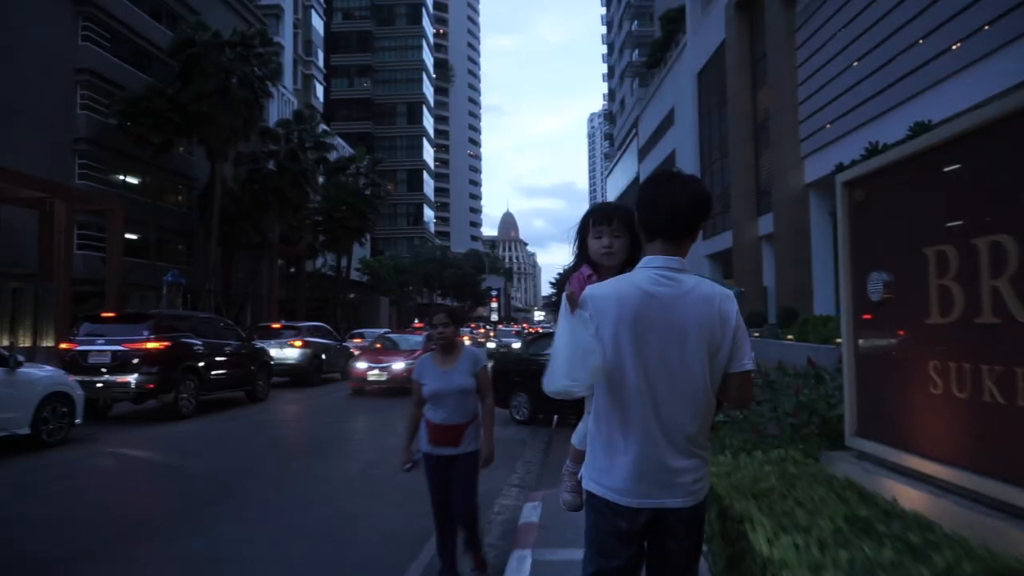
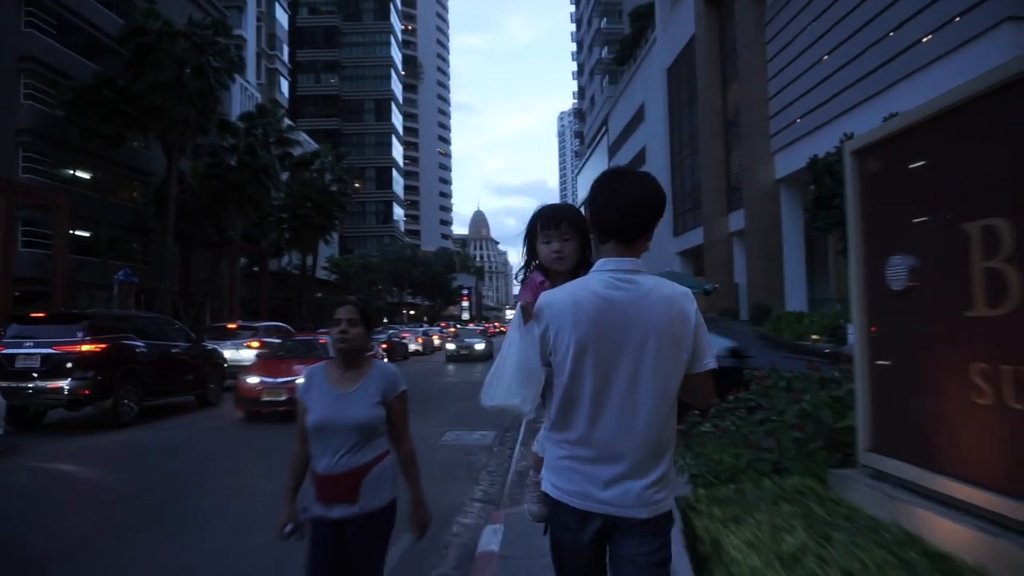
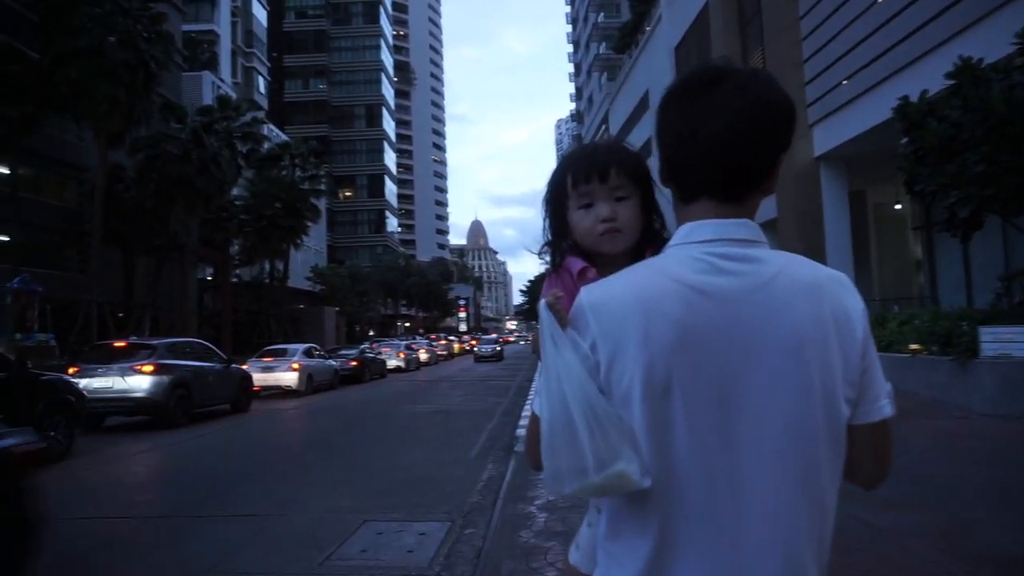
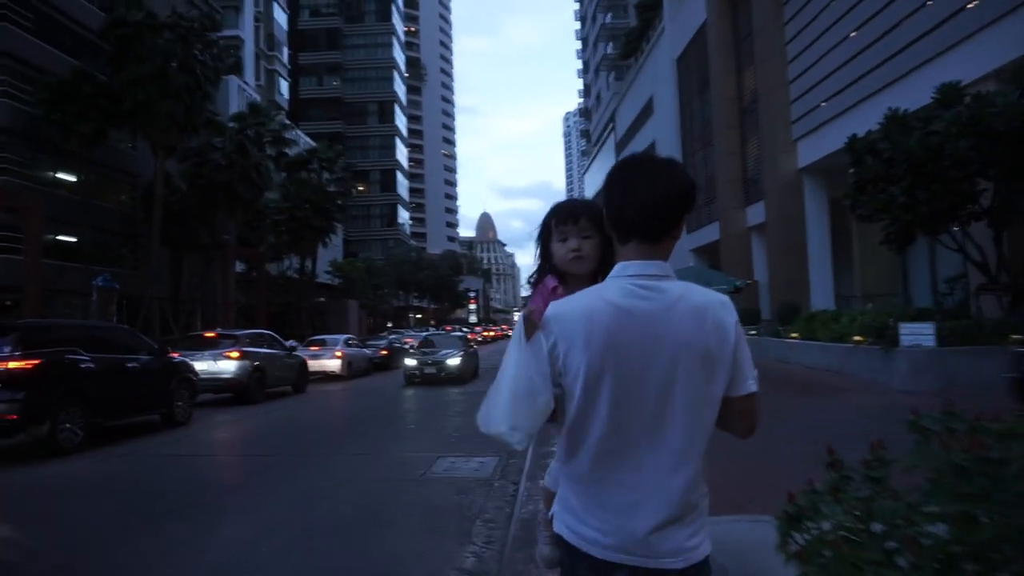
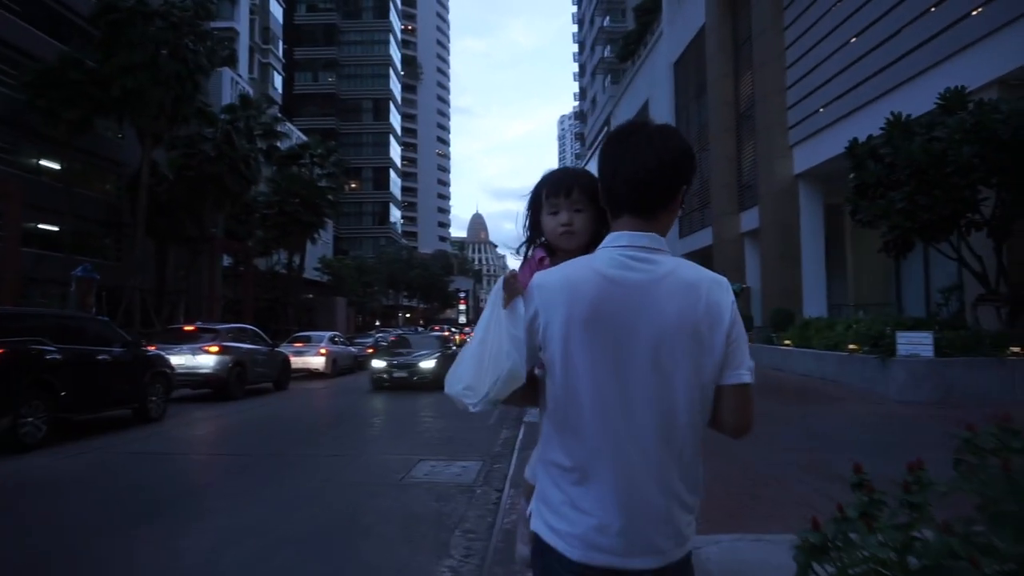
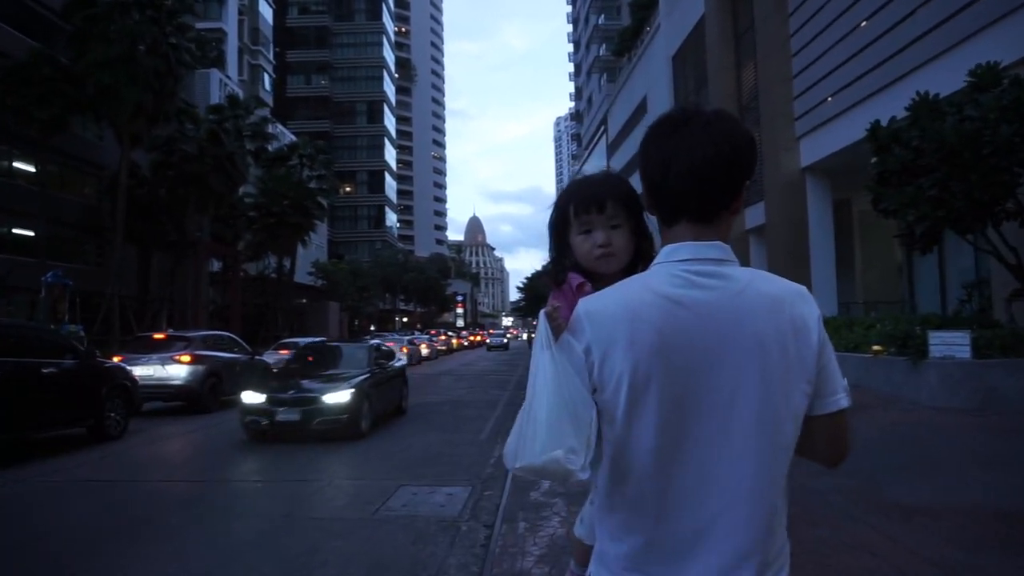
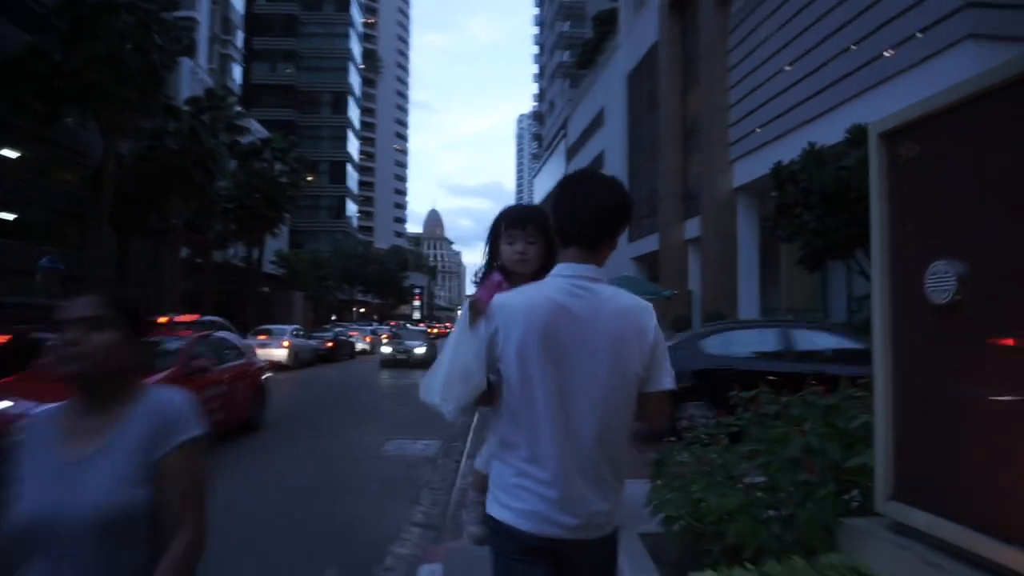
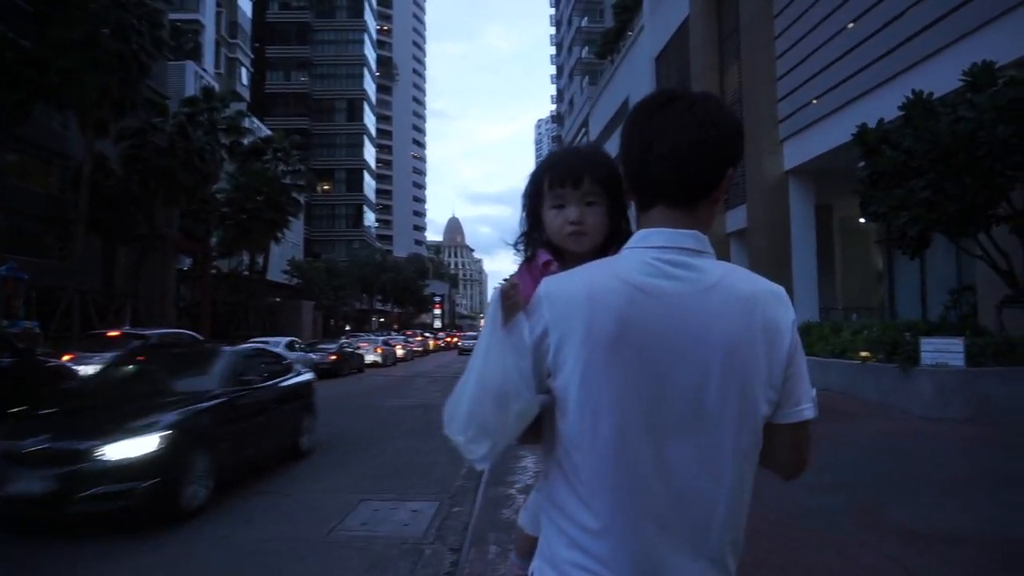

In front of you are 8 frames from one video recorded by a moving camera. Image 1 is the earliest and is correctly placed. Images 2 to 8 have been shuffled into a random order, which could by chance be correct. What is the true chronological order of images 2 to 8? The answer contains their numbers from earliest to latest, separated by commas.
2, 7, 4, 5, 6, 8, 3
